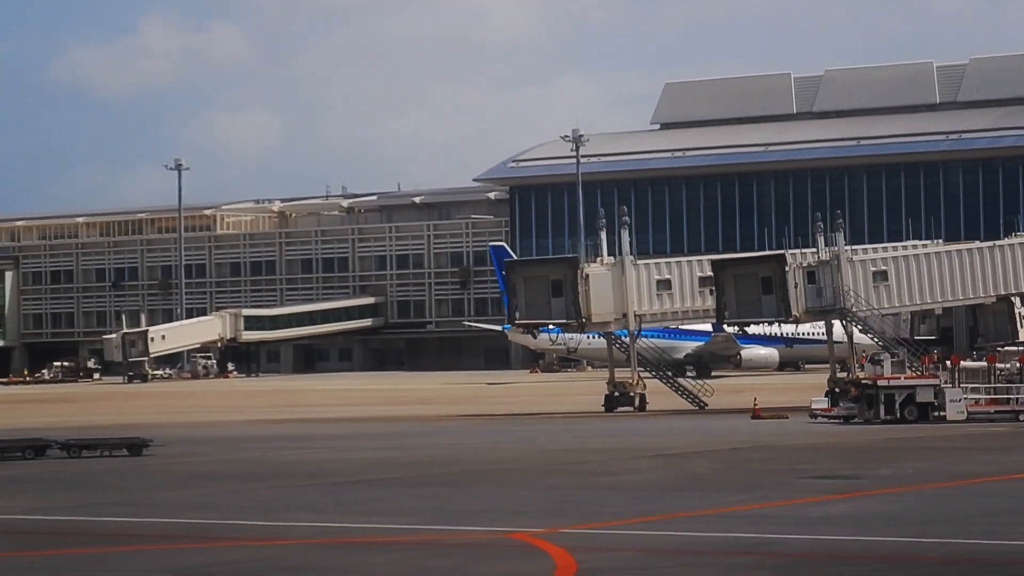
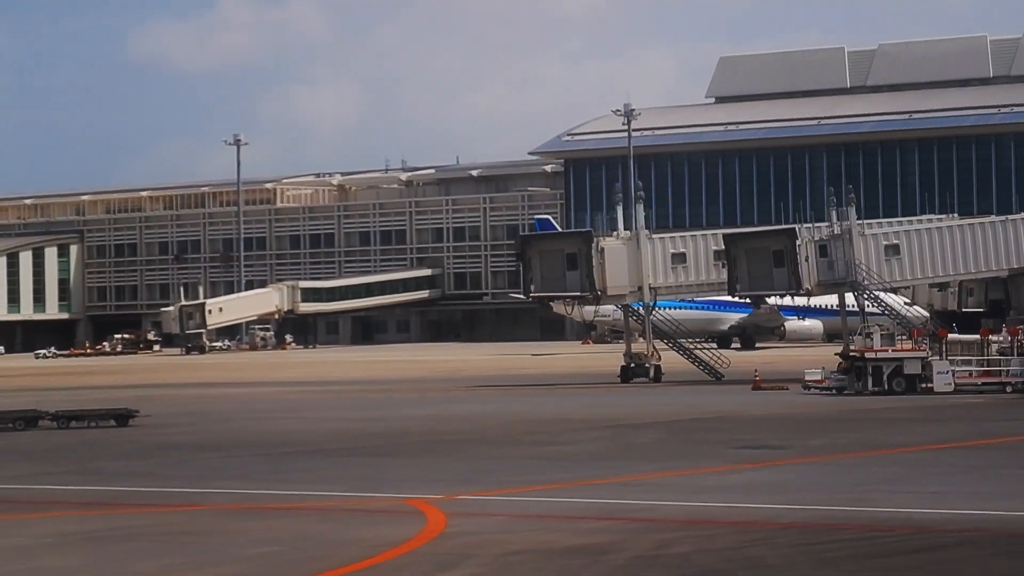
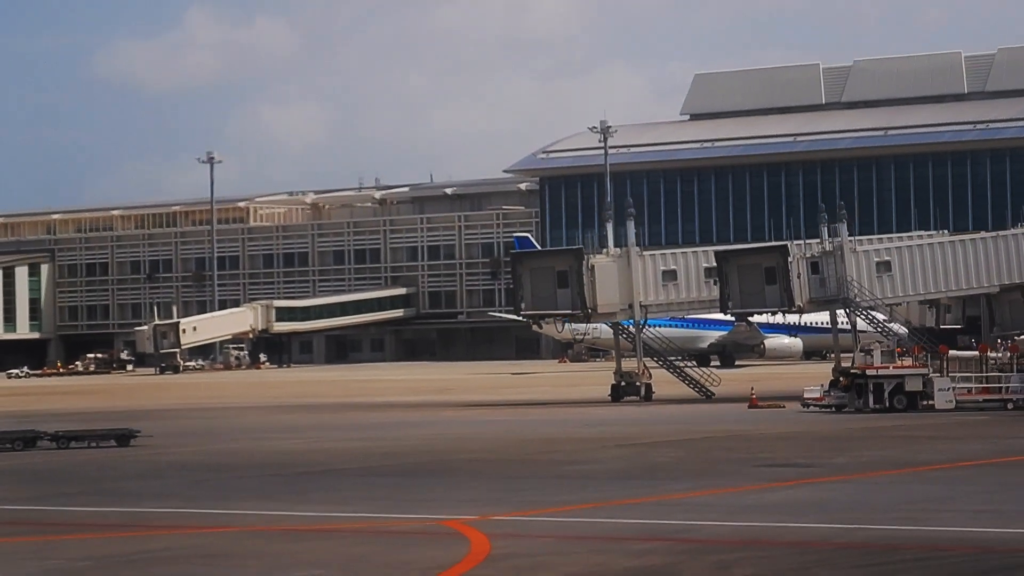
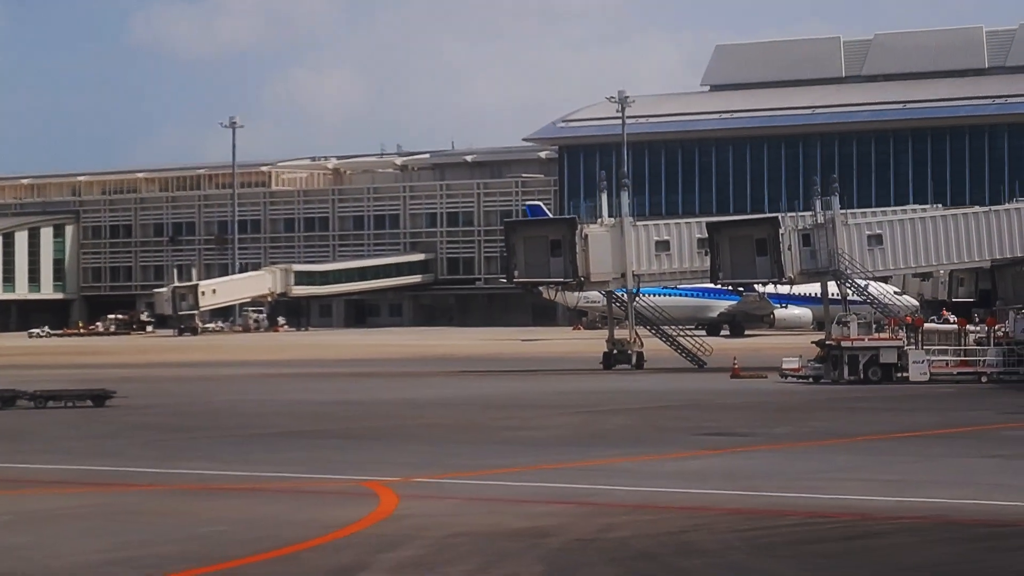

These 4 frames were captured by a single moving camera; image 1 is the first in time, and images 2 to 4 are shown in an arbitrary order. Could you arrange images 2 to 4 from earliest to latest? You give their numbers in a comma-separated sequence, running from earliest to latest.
3, 2, 4
